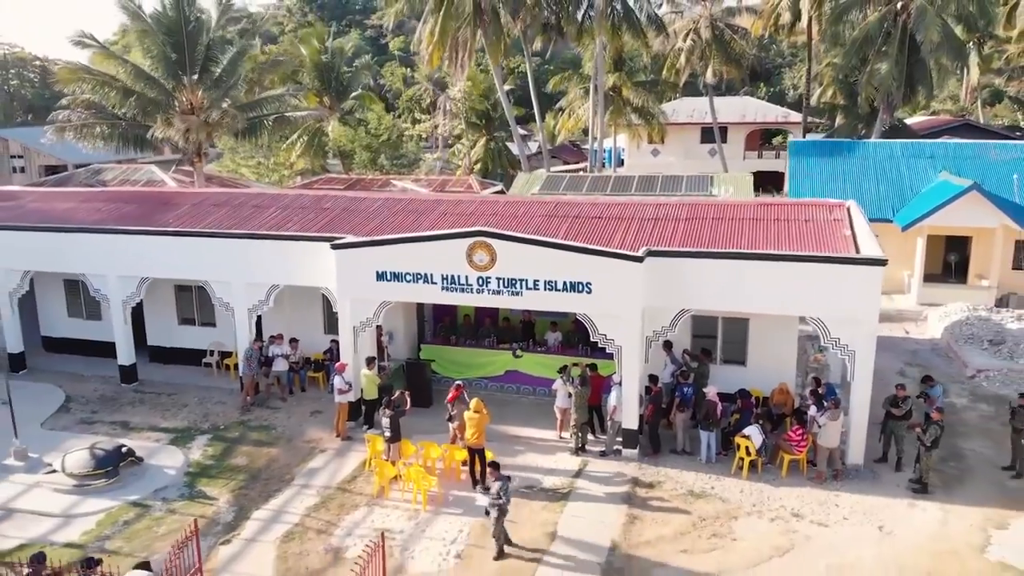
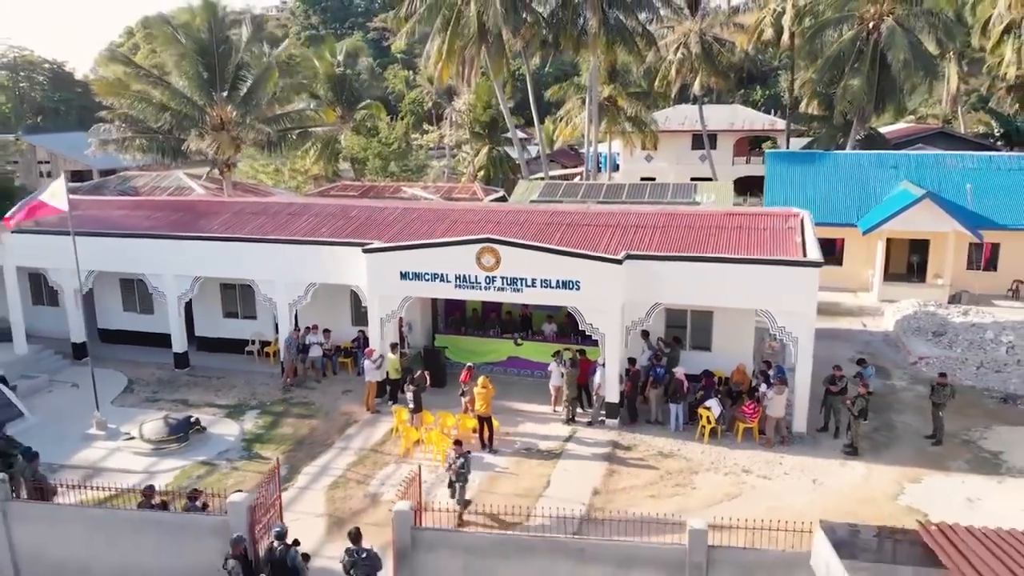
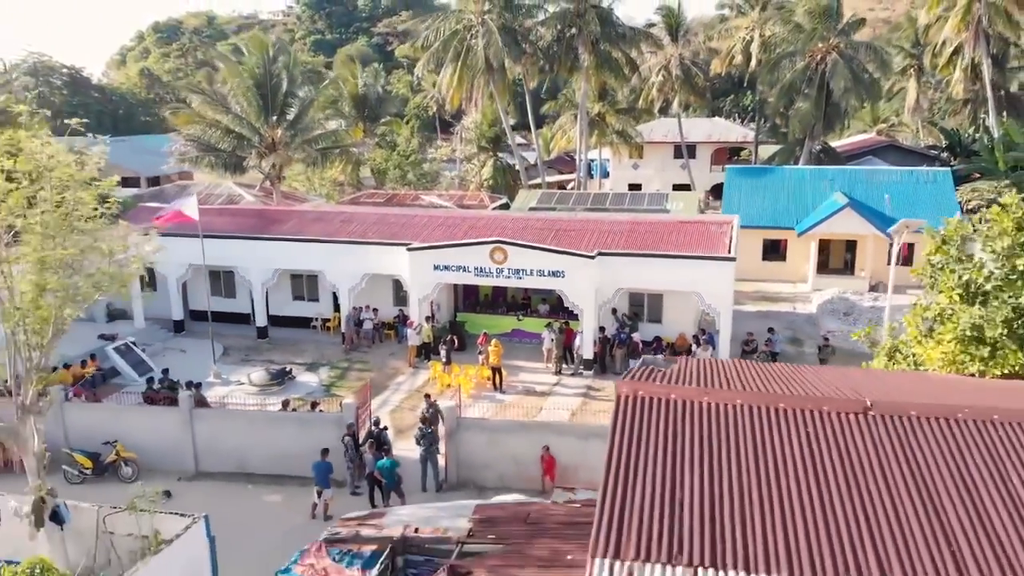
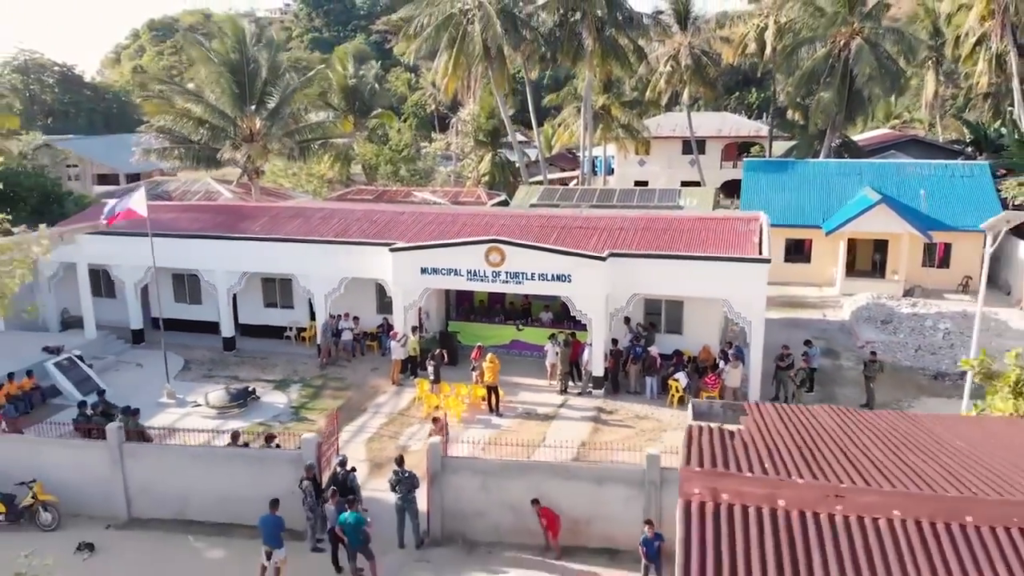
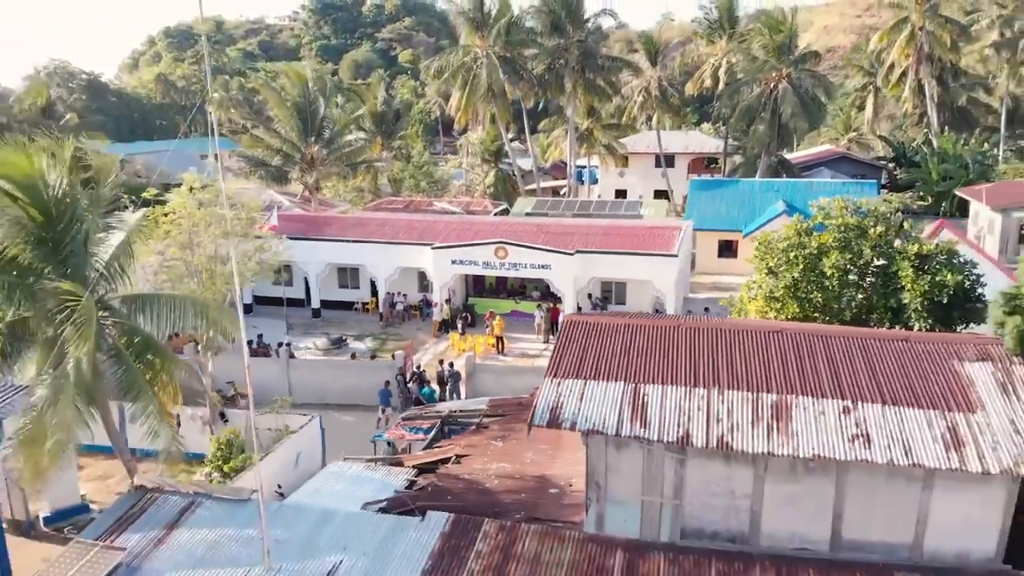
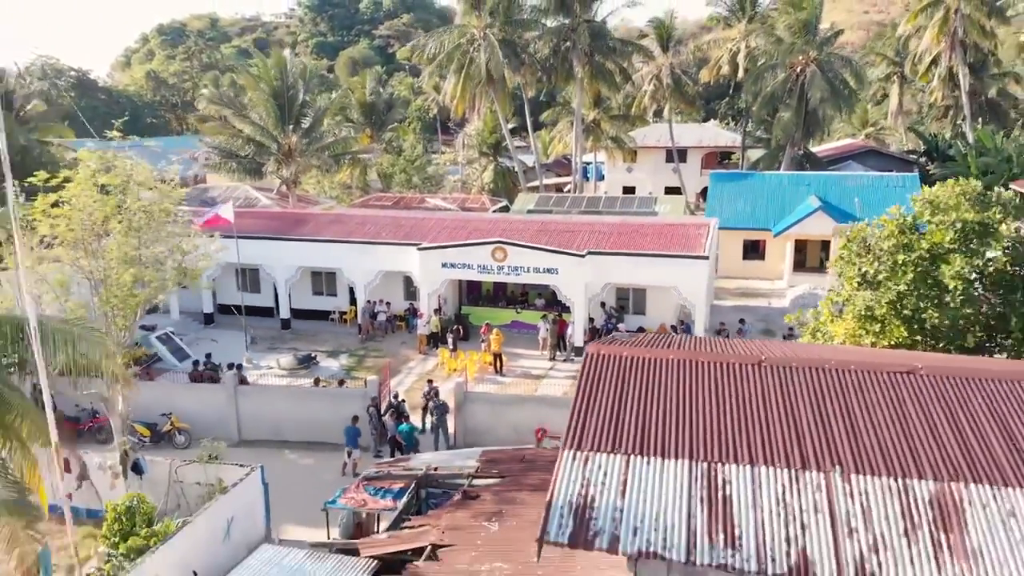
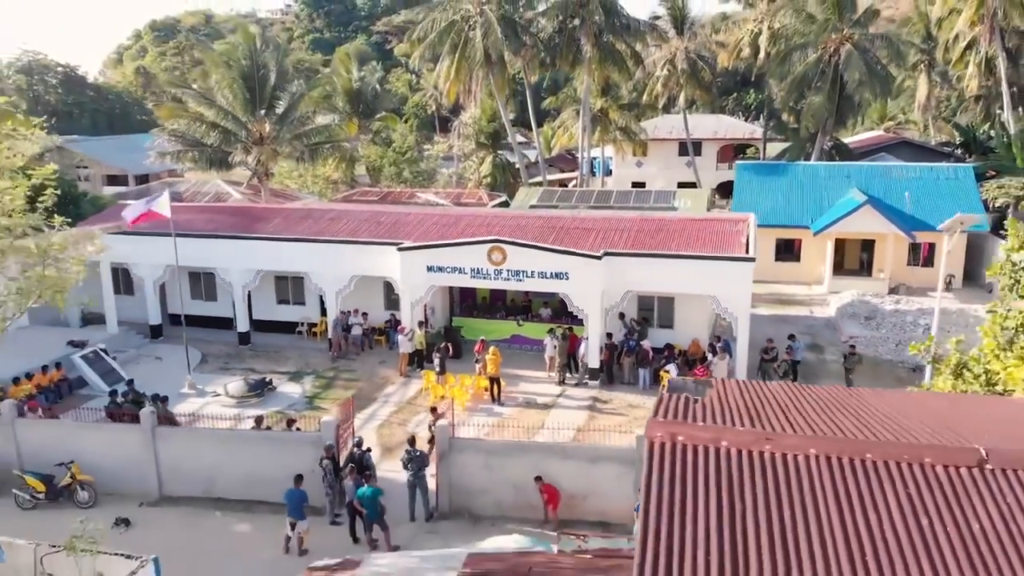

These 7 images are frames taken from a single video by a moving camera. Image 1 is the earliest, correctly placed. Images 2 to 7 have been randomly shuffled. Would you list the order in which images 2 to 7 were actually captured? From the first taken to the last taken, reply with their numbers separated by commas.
2, 4, 7, 3, 6, 5
